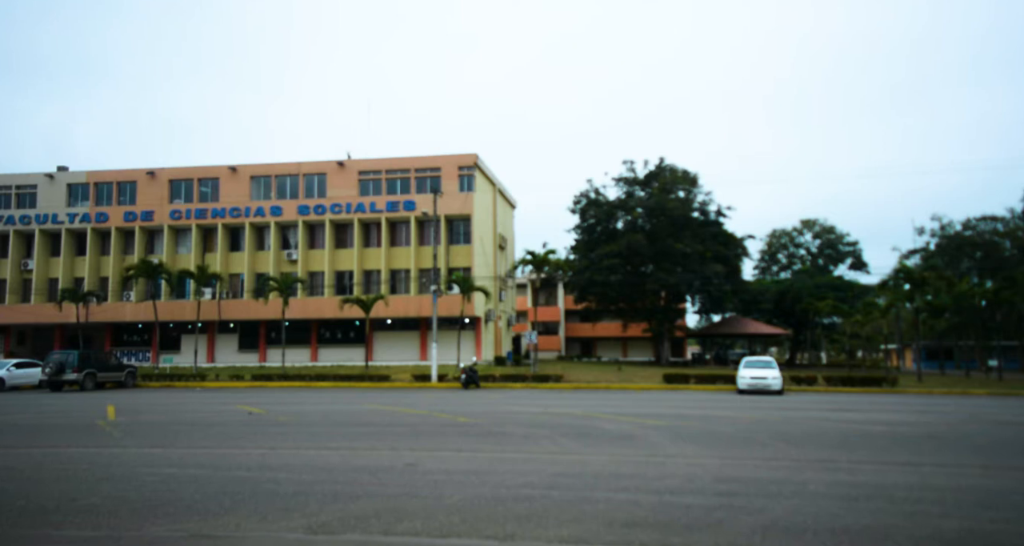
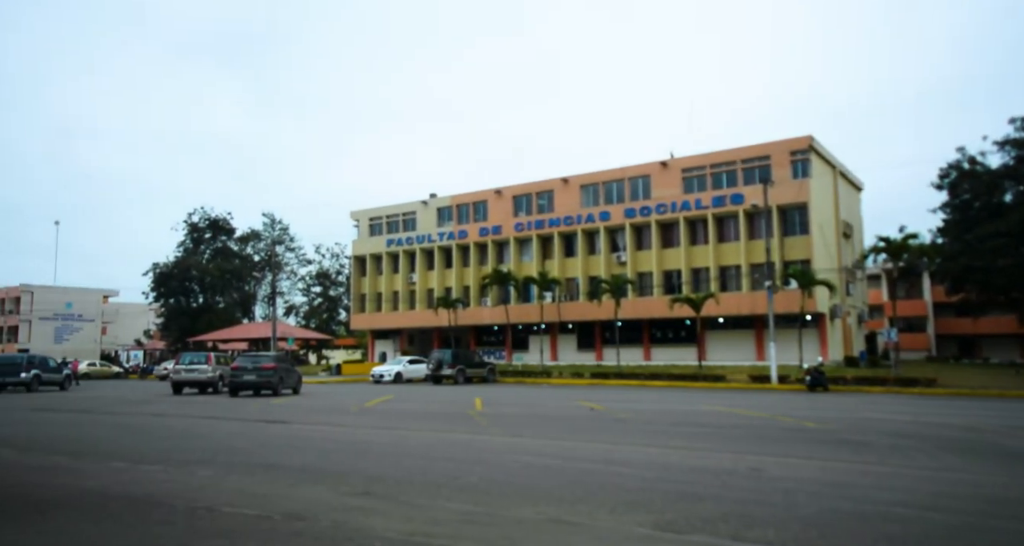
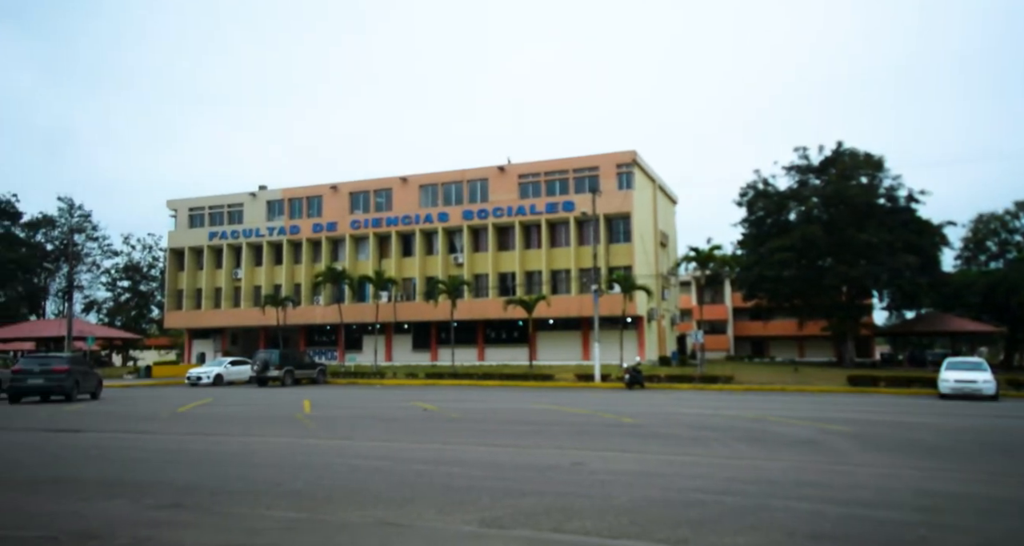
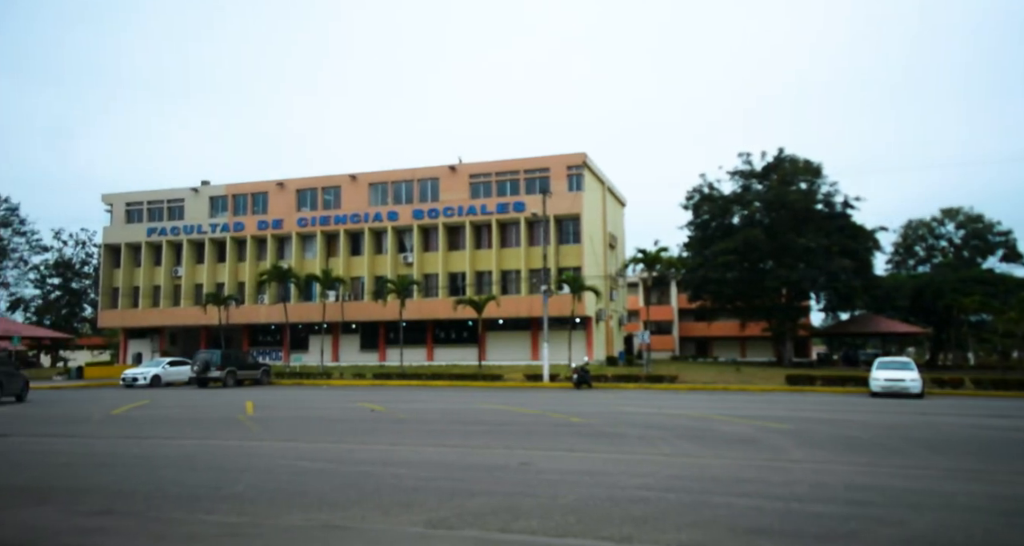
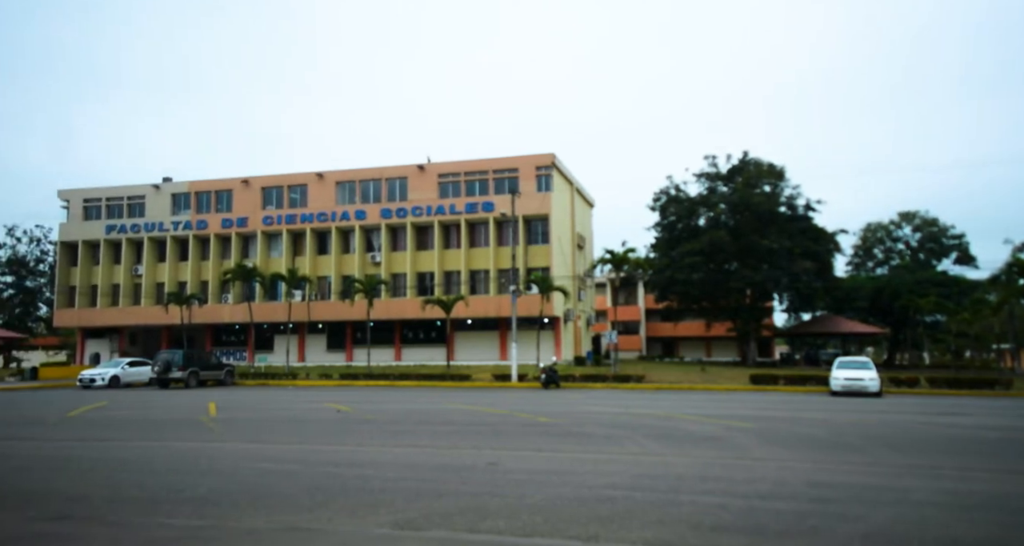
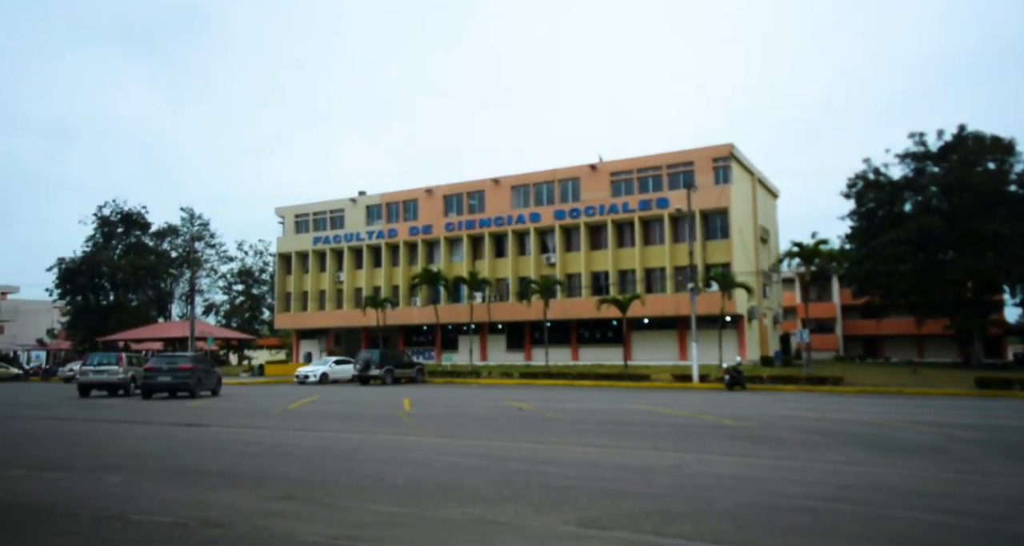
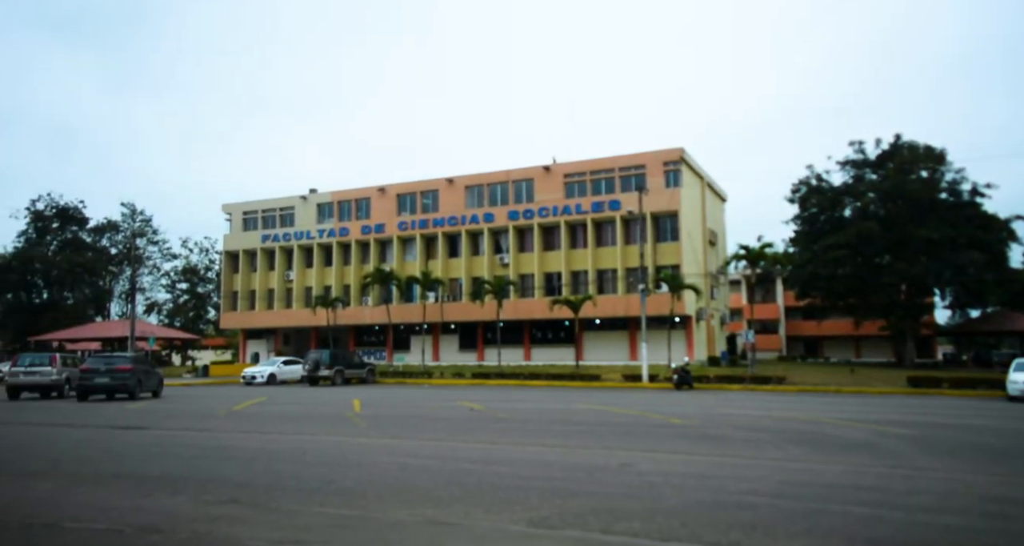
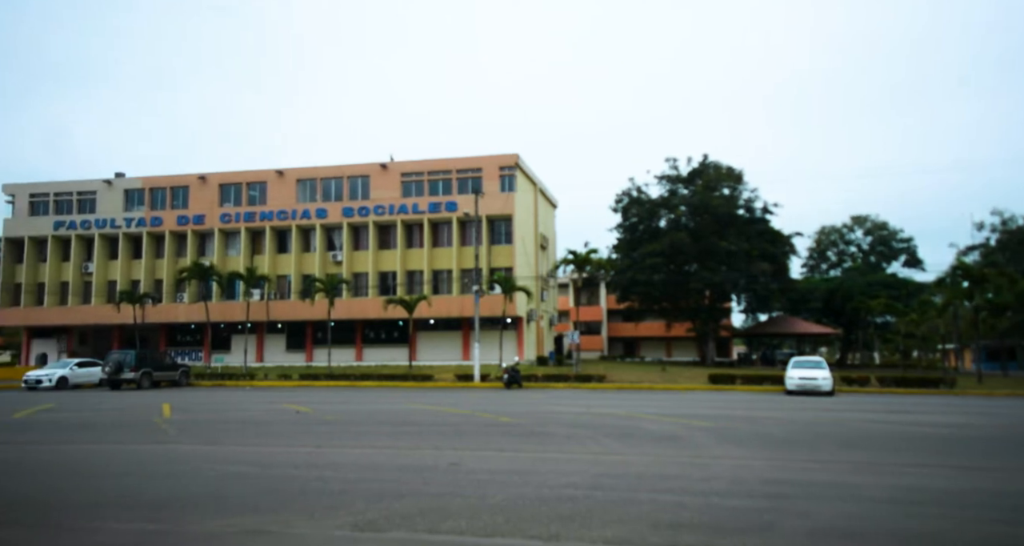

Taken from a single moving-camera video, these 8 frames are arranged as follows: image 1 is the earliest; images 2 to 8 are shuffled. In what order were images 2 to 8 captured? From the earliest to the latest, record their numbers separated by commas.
8, 5, 4, 3, 7, 6, 2
